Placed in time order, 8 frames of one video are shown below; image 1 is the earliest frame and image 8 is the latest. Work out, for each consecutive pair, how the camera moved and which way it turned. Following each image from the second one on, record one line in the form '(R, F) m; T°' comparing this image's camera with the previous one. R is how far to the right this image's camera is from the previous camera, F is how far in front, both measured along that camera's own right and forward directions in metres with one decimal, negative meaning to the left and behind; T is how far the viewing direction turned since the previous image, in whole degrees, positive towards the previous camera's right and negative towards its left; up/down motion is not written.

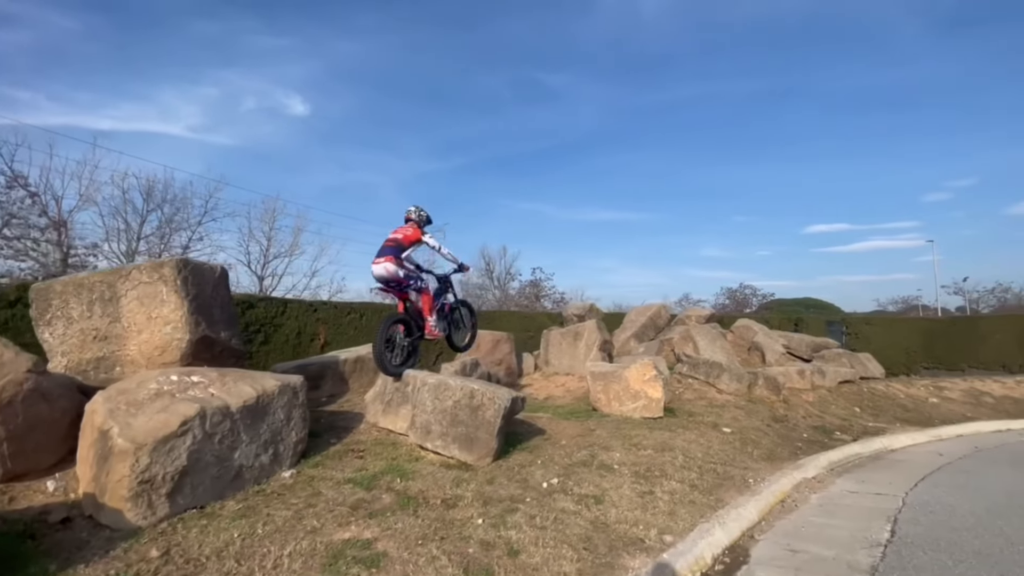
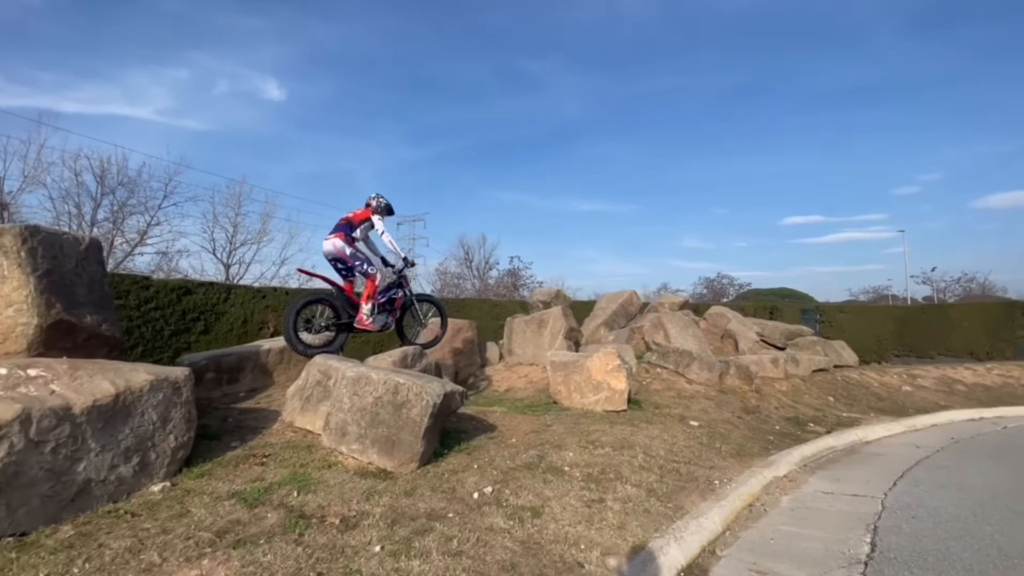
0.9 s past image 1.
(+0.6, +1.0) m; +2°
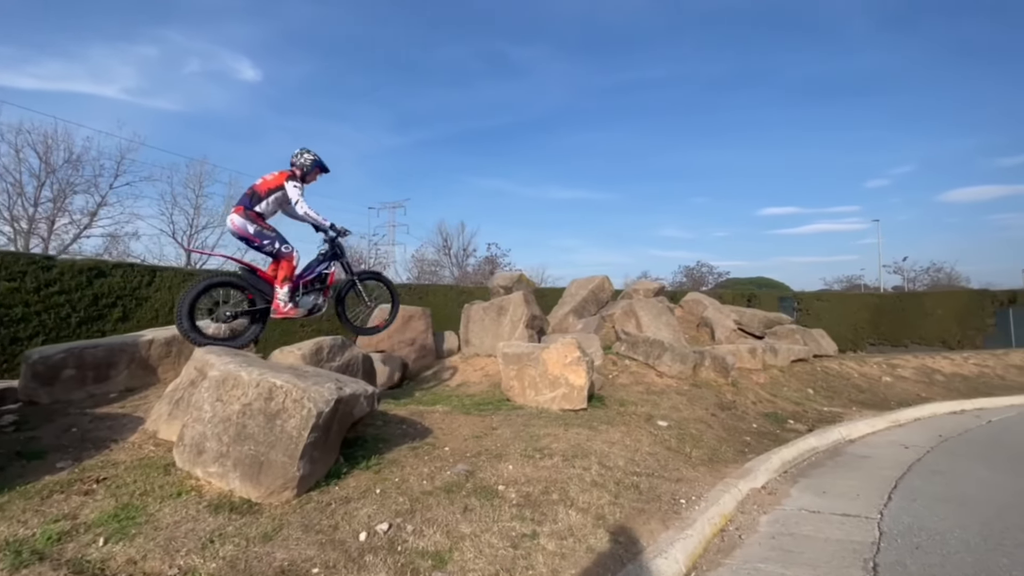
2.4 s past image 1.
(+0.7, +1.4) m; +2°
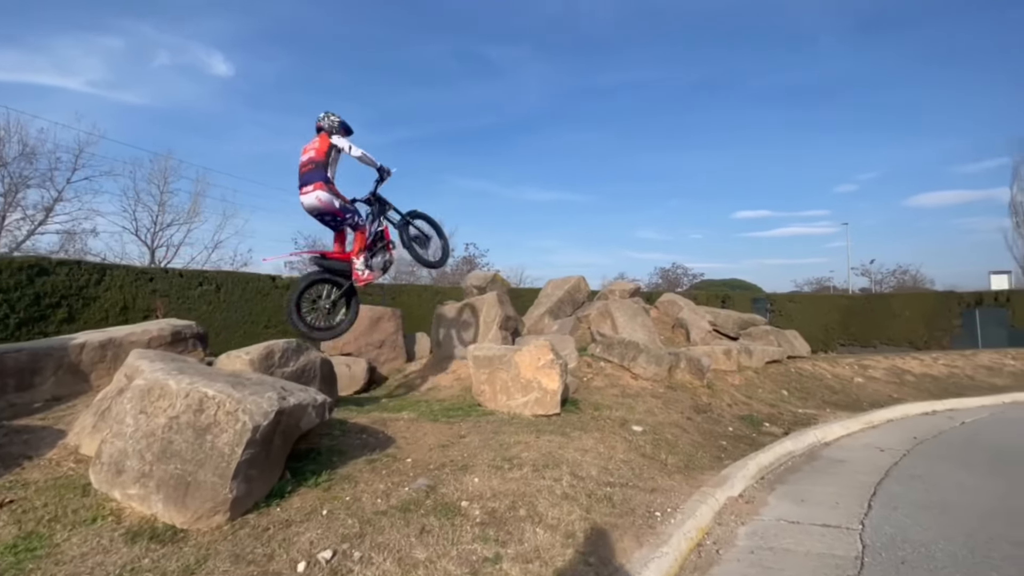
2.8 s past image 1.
(+0.1, +0.4) m; +3°
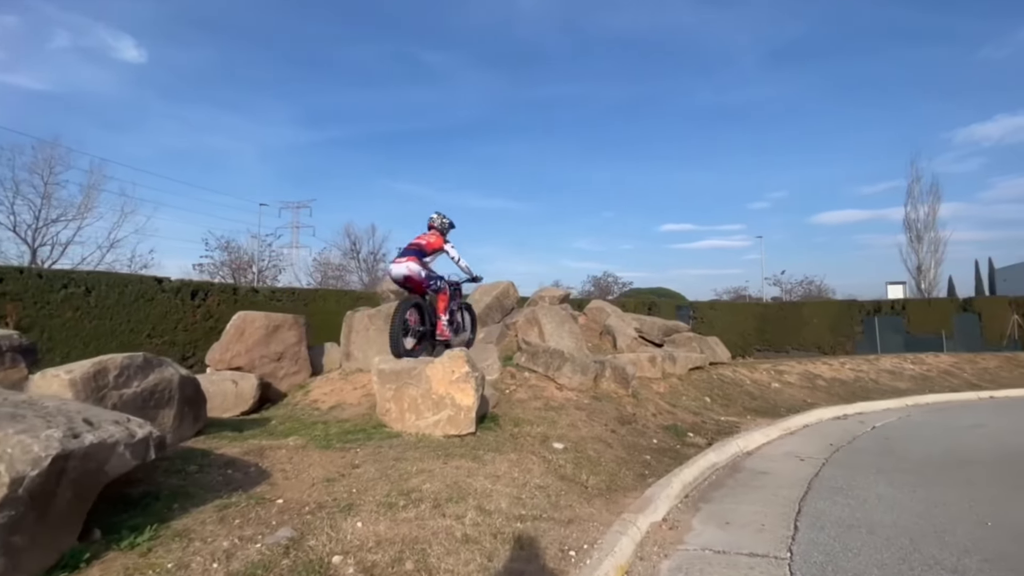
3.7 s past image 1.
(+0.4, +0.8) m; +7°
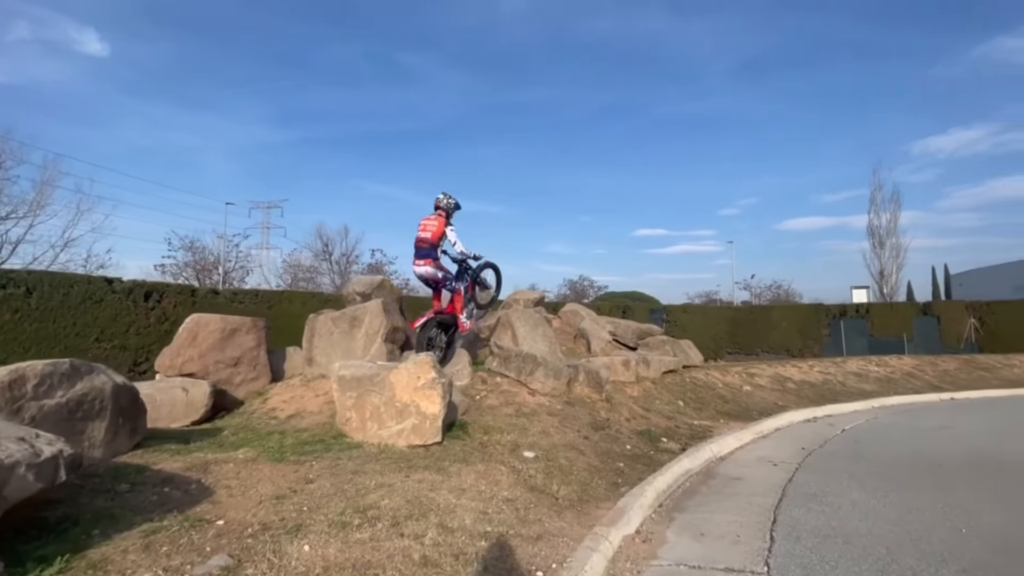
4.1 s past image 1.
(+0.1, +0.3) m; +3°
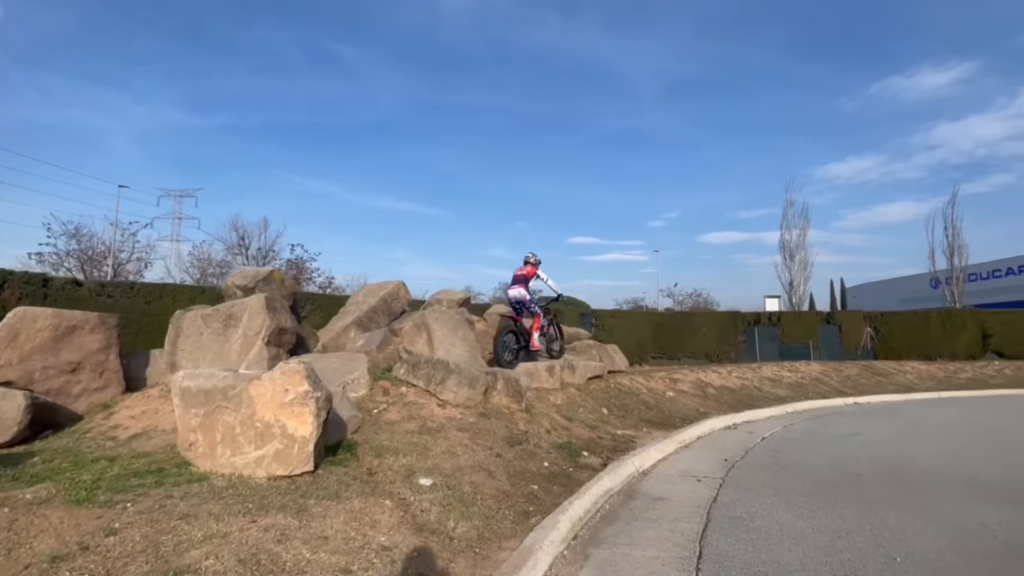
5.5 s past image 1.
(+0.5, +1.1) m; +8°
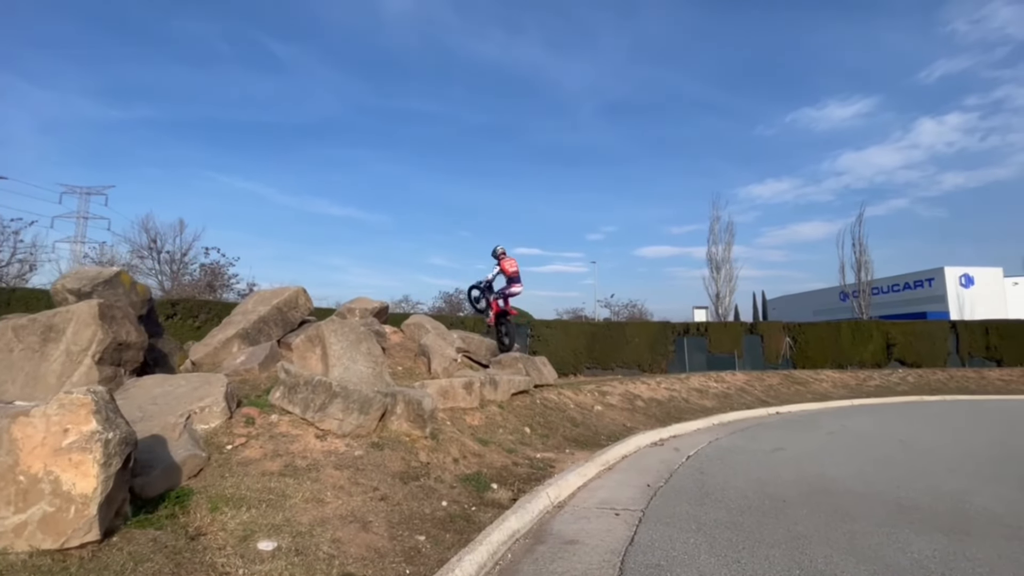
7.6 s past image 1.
(+0.7, +1.1) m; +7°
